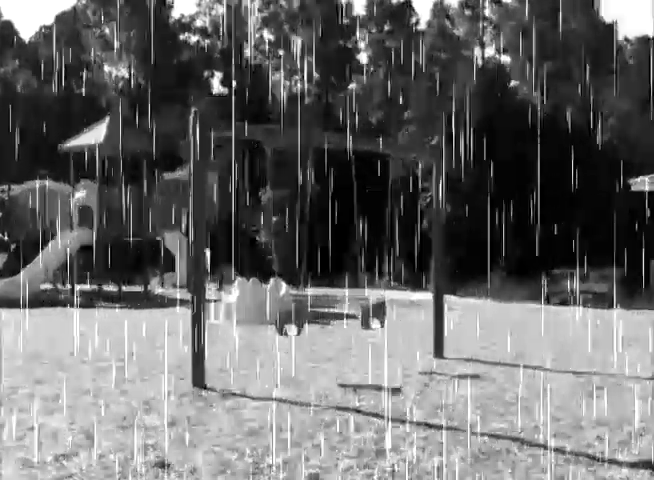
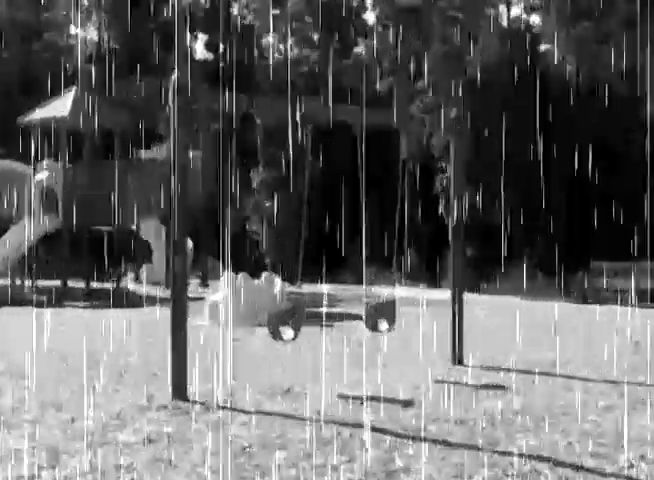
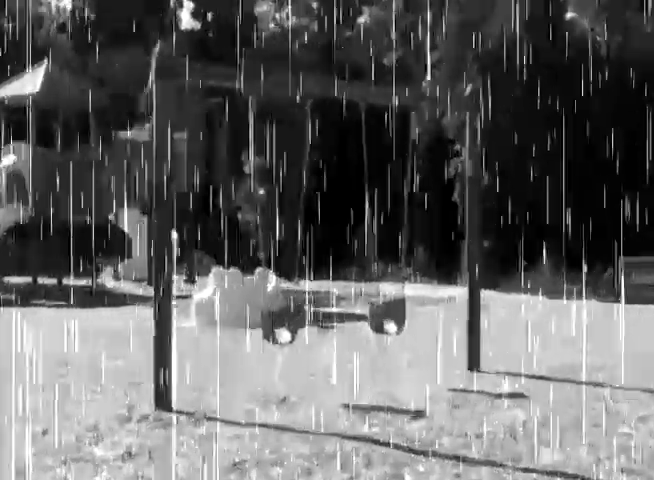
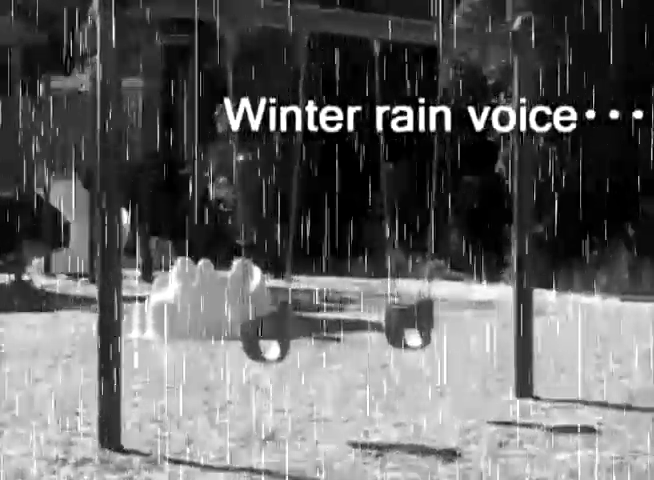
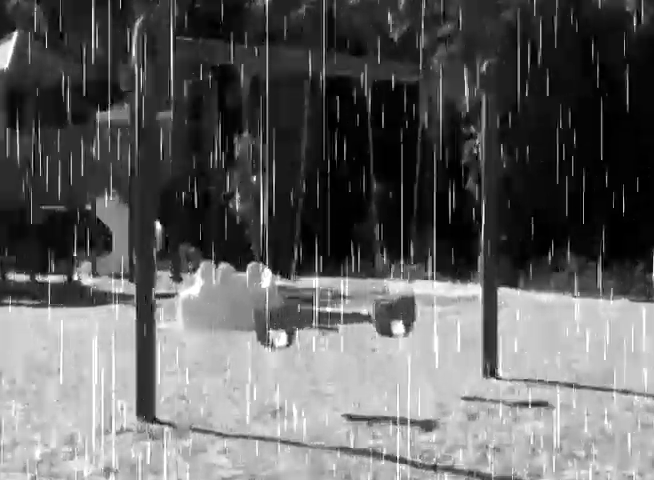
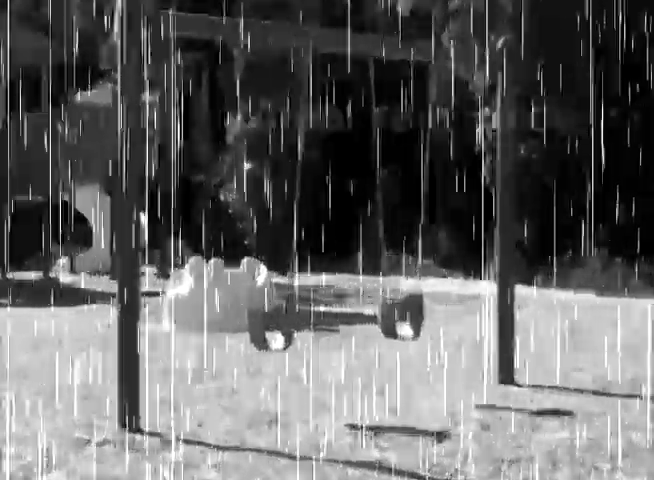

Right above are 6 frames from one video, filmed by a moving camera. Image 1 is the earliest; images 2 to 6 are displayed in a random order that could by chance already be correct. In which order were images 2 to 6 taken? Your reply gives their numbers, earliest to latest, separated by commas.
2, 3, 5, 6, 4
